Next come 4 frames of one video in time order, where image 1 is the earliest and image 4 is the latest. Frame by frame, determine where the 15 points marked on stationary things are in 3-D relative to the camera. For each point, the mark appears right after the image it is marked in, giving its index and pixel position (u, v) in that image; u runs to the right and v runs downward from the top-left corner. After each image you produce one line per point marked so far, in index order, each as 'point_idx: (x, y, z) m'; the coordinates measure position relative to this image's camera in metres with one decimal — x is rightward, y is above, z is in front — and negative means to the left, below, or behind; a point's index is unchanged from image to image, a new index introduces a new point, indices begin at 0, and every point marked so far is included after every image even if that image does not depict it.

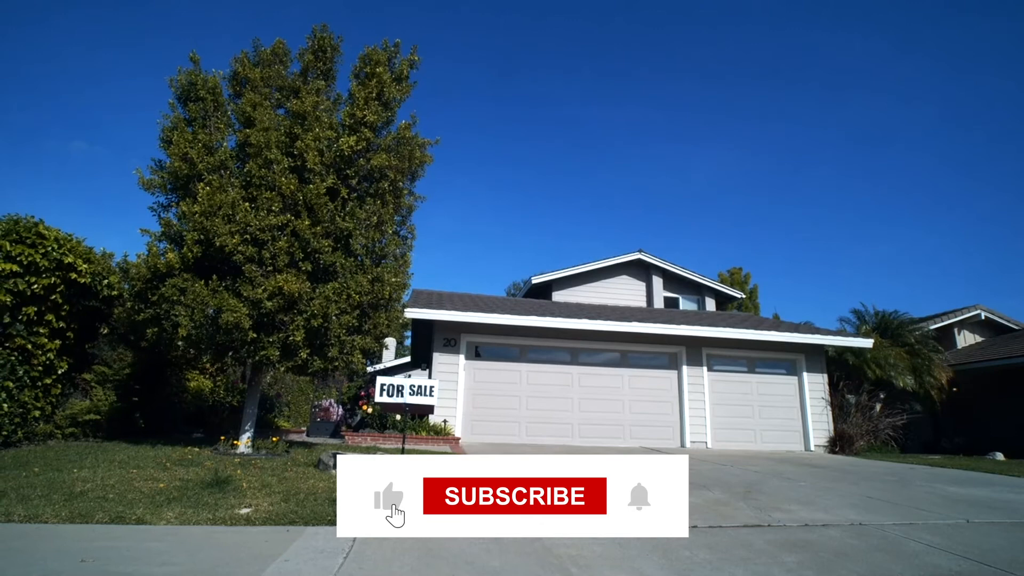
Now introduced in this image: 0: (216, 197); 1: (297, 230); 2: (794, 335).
0: (-4.5, +1.5, +8.7) m
1: (-3.3, +1.0, +8.8) m
2: (+8.4, -1.5, +17.5) m
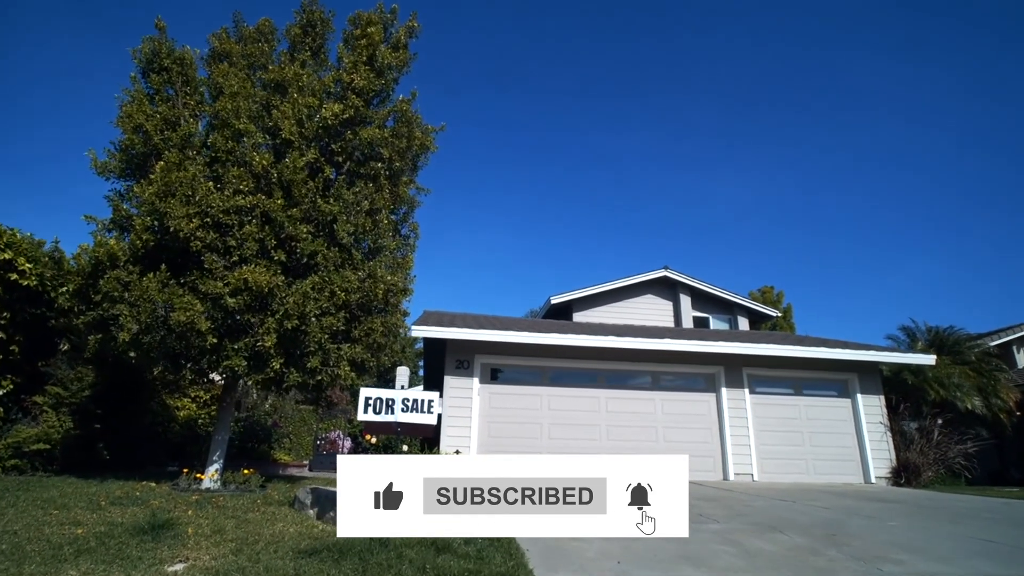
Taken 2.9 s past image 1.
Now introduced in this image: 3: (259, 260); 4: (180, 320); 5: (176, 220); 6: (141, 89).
0: (-4.3, +1.5, +7.3) m
1: (-3.1, +1.0, +7.3) m
2: (+8.9, -1.7, +15.6) m
3: (-3.1, +0.4, +7.2) m
4: (-3.8, -0.3, +6.7) m
5: (-4.0, +0.8, +7.0) m
6: (-5.2, +2.8, +8.2) m
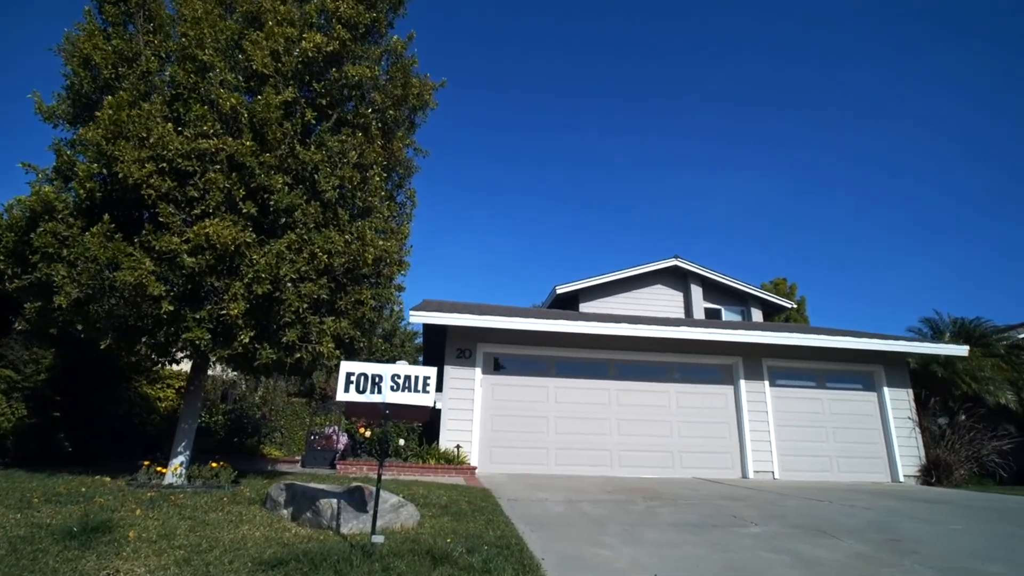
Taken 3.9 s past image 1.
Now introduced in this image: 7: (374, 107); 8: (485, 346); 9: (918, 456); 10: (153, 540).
0: (-4.1, +1.9, +6.3) m
1: (-2.9, +1.4, +6.3) m
2: (+9.1, -1.3, +14.5) m
3: (-3.0, +0.8, +6.2) m
4: (-3.7, +0.1, +5.7) m
5: (-3.9, +1.2, +5.9) m
6: (-5.1, +3.2, +7.2) m
7: (-1.8, +2.3, +7.5) m
8: (-0.6, -1.3, +13.4) m
9: (+10.4, -4.3, +14.8) m
10: (-2.8, -2.0, +4.6) m
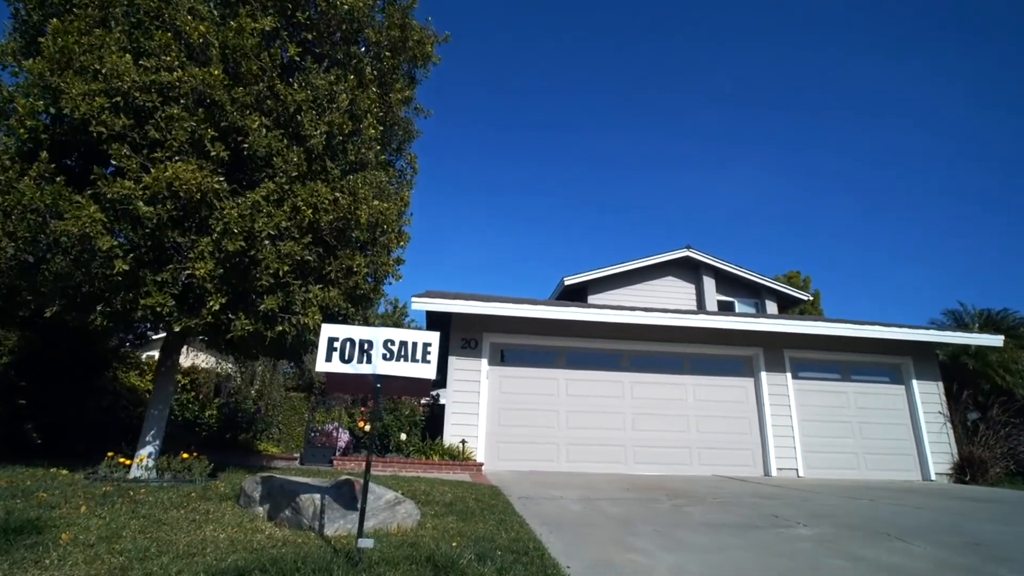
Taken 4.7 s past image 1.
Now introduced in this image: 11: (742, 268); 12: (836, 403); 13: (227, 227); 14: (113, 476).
0: (-4.0, +2.2, +5.4) m
1: (-2.8, +1.7, +5.4) m
2: (+9.3, -1.0, +13.6) m
3: (-2.9, +1.1, +5.3) m
4: (-3.6, +0.4, +4.8) m
5: (-3.8, +1.6, +5.1) m
6: (-4.9, +3.5, +6.3) m
7: (-1.6, +2.7, +6.7) m
8: (-0.4, -1.0, +12.5) m
9: (+10.5, -3.9, +13.9) m
10: (-2.7, -1.6, +3.7) m
11: (+7.9, +0.7, +19.8) m
12: (+7.7, -2.7, +13.8) m
13: (-2.5, +0.5, +5.2) m
14: (-4.1, -1.9, +6.0) m
